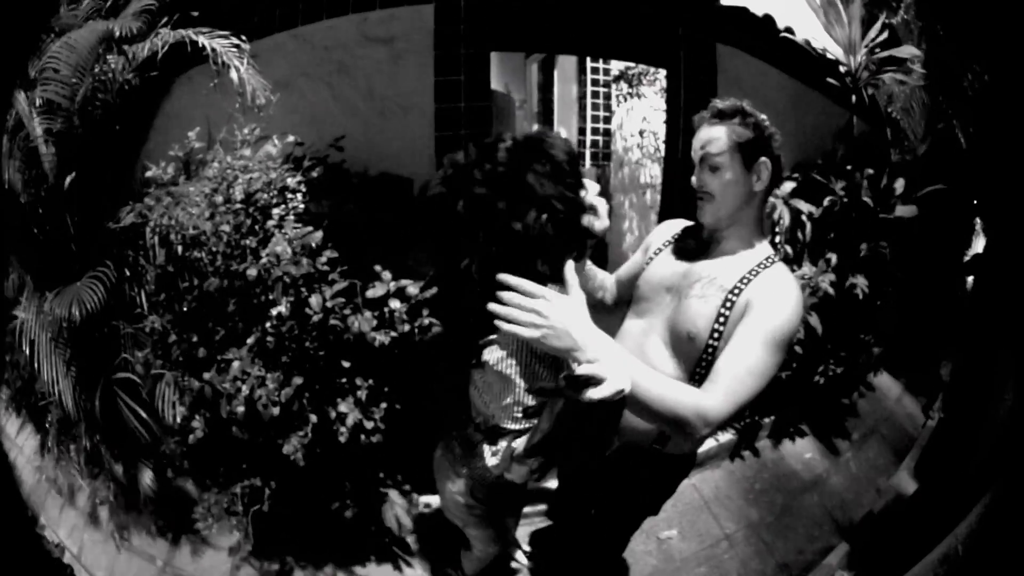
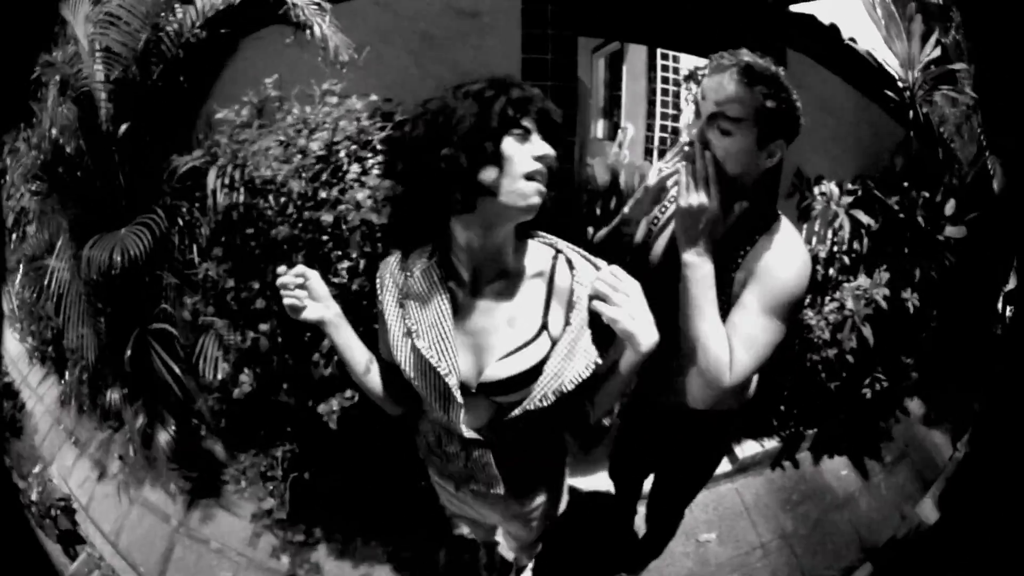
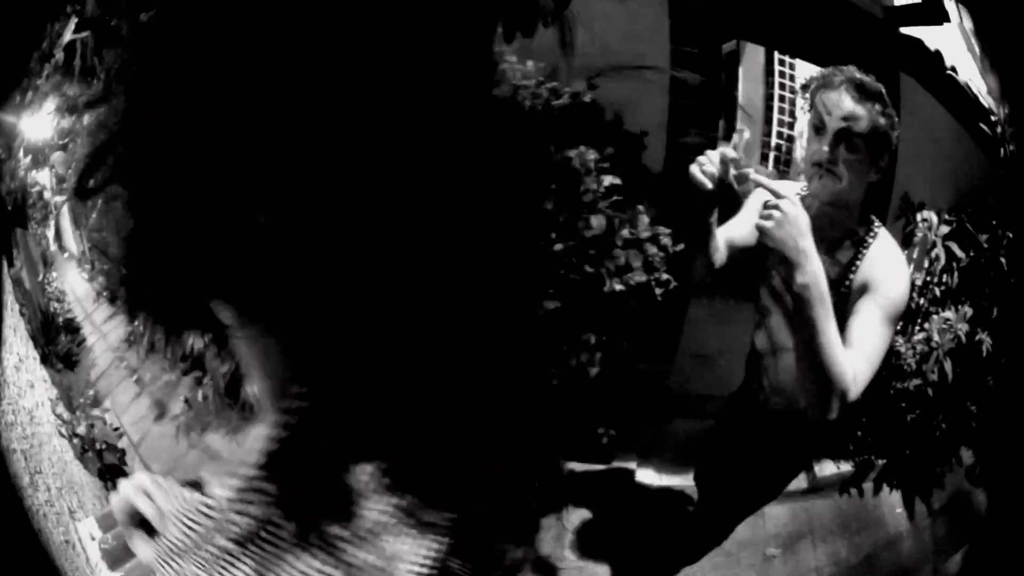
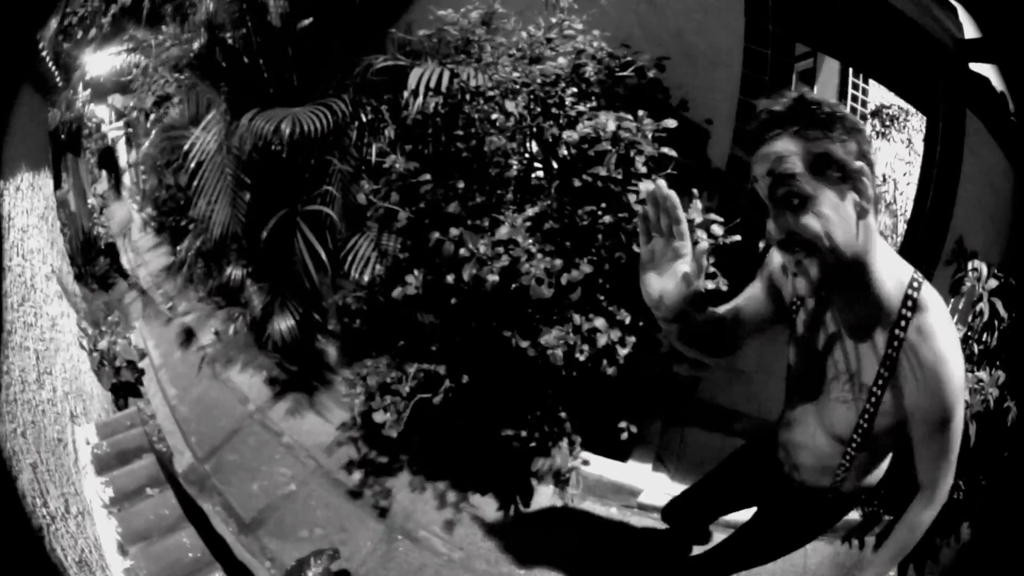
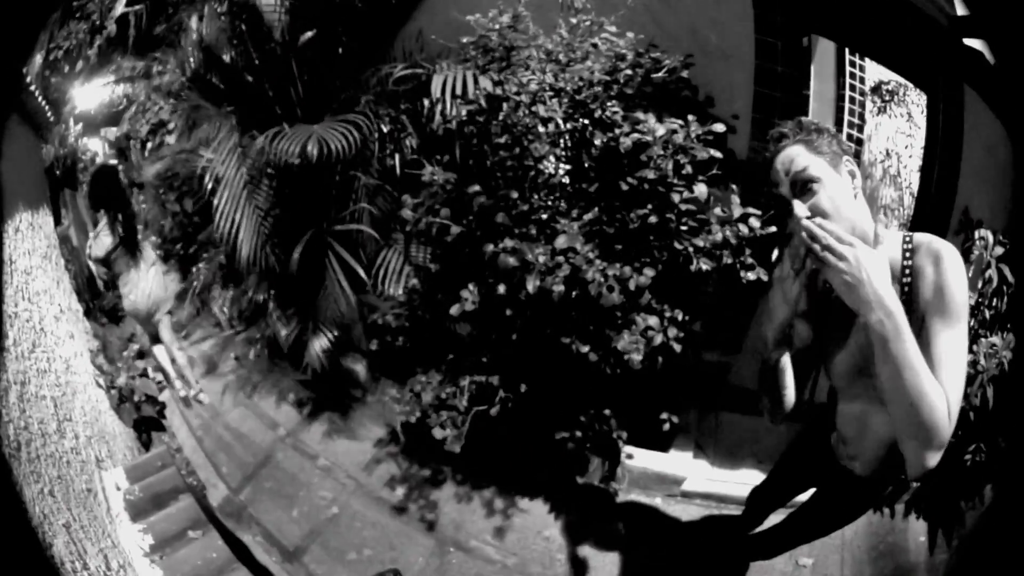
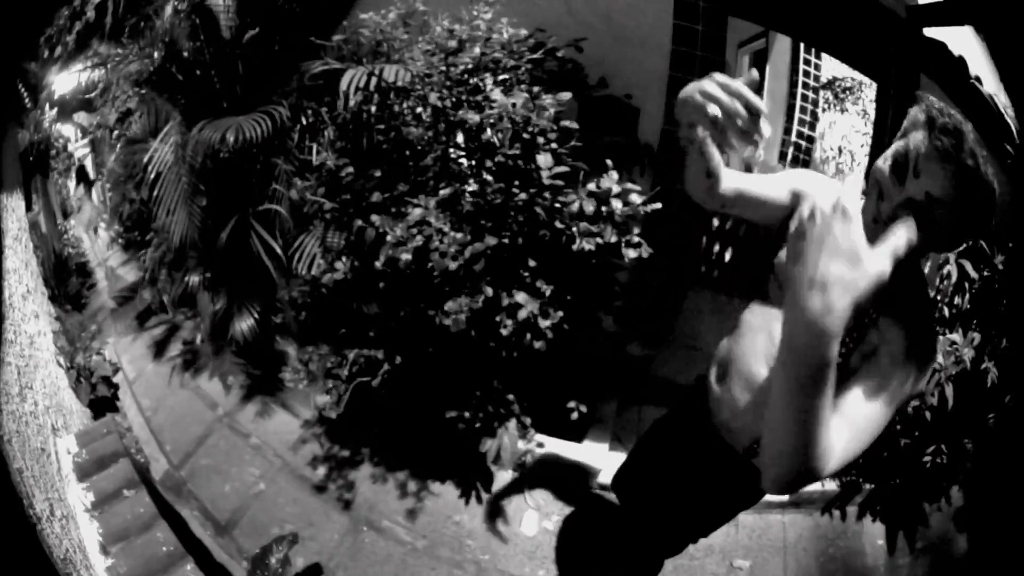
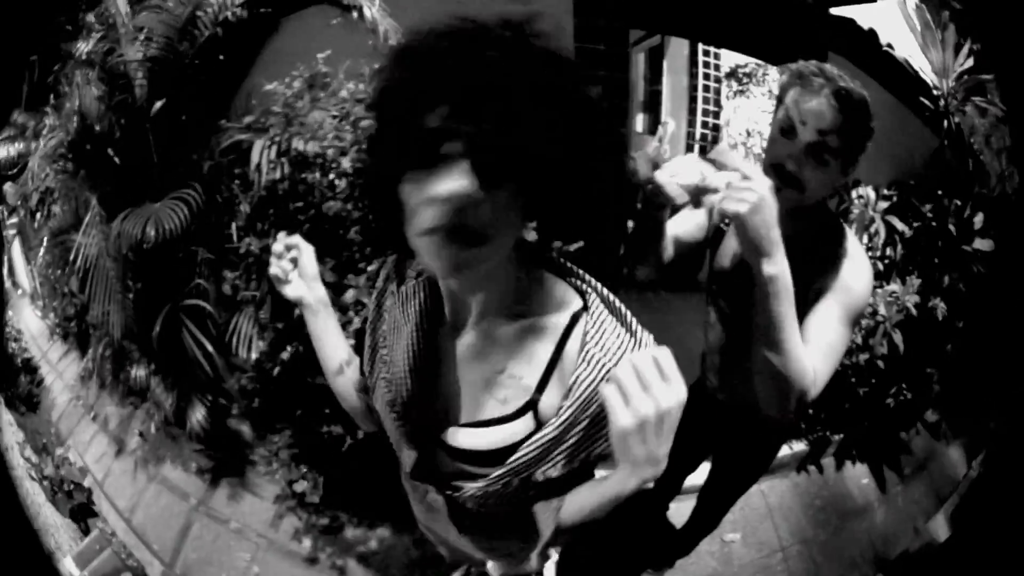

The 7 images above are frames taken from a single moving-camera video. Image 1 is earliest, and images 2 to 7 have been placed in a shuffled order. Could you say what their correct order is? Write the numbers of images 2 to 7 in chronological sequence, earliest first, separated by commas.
2, 7, 3, 5, 4, 6
